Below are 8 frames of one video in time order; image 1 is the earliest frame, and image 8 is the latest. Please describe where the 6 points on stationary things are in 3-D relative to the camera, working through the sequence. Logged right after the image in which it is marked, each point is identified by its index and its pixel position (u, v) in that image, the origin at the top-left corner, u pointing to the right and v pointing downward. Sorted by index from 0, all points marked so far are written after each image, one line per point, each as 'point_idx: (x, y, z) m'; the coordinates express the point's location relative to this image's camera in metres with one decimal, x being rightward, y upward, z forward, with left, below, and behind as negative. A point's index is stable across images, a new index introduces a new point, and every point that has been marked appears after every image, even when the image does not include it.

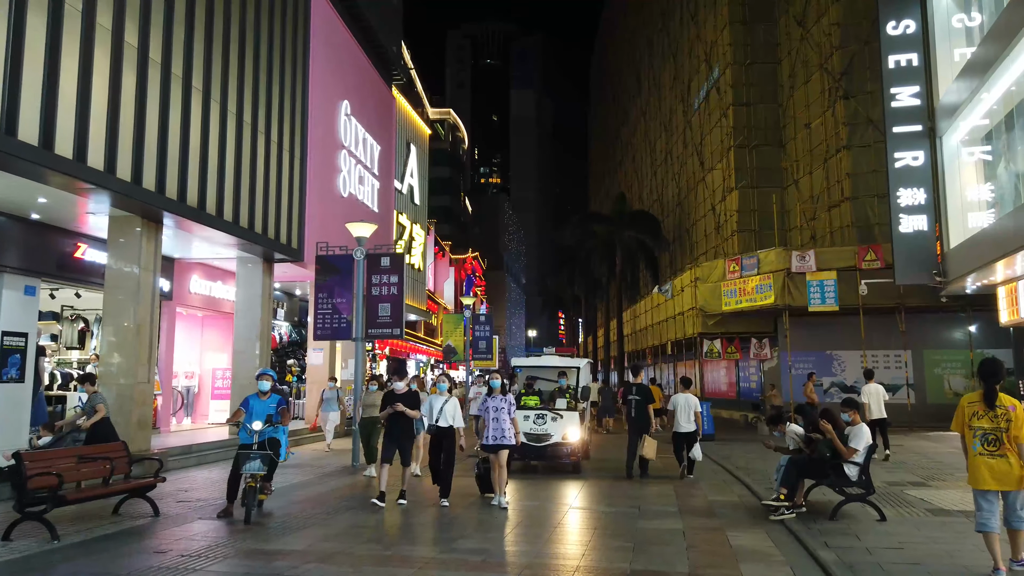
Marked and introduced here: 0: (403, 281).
0: (-2.1, +0.1, +13.7) m
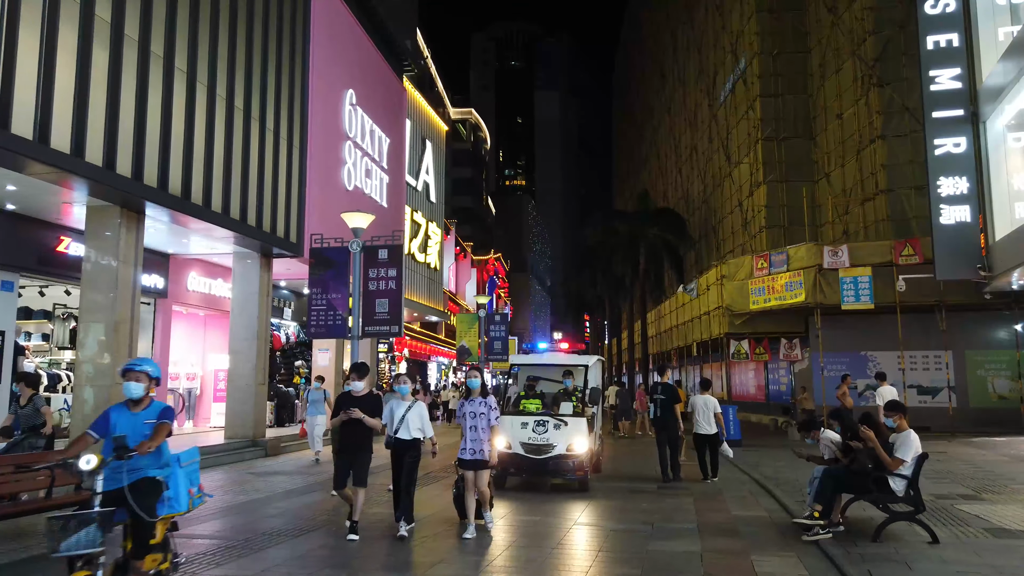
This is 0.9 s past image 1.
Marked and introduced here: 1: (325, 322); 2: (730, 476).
0: (-2.0, +0.2, +12.8) m
1: (-3.3, -0.6, +12.9) m
2: (+4.1, -3.5, +13.5) m
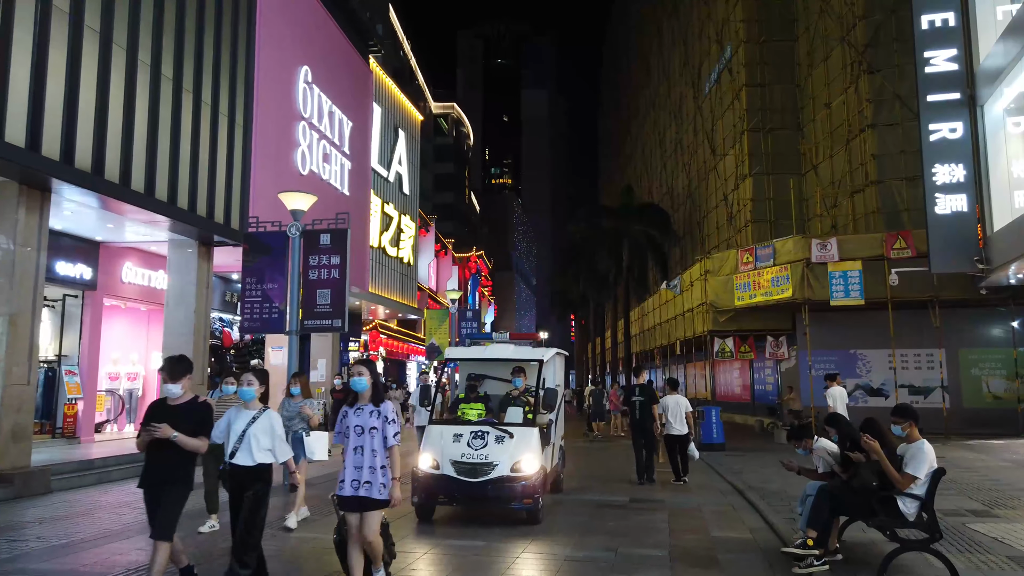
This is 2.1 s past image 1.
0: (-2.7, +0.4, +11.4) m
1: (-4.0, -0.4, +11.5) m
2: (+3.4, -3.3, +12.3) m
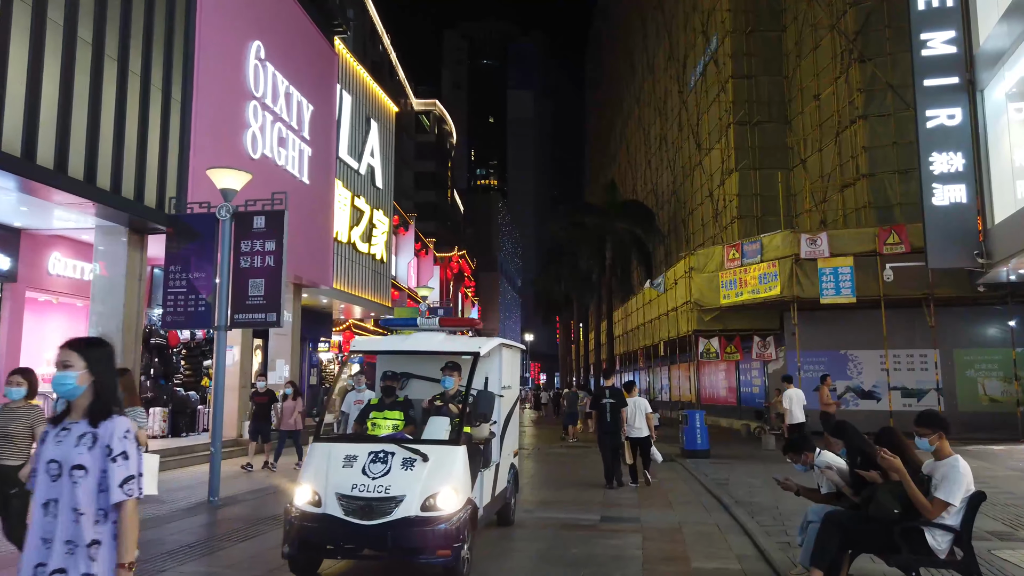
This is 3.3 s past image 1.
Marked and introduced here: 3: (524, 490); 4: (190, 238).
0: (-3.2, +0.5, +10.1) m
1: (-4.6, -0.3, +10.2) m
2: (+2.8, -3.2, +11.0) m
3: (+0.2, -3.4, +12.2) m
4: (-4.6, +0.7, +10.3) m
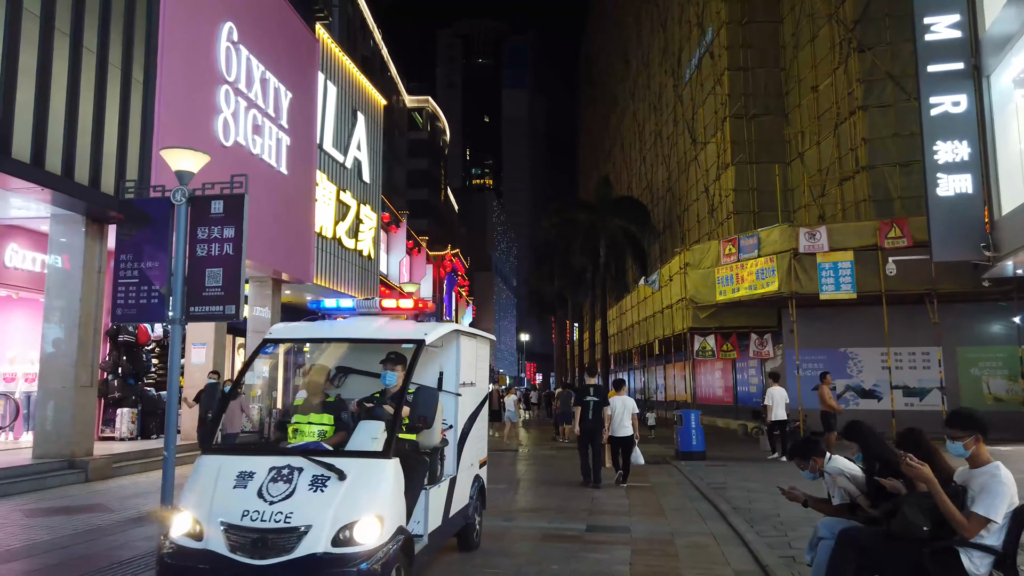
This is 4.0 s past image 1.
0: (-3.5, +0.7, +9.3) m
1: (-4.9, -0.2, +9.4) m
2: (+2.5, -3.1, +10.3) m
3: (-0.1, -3.3, +11.4) m
4: (-4.9, +0.8, +9.5) m
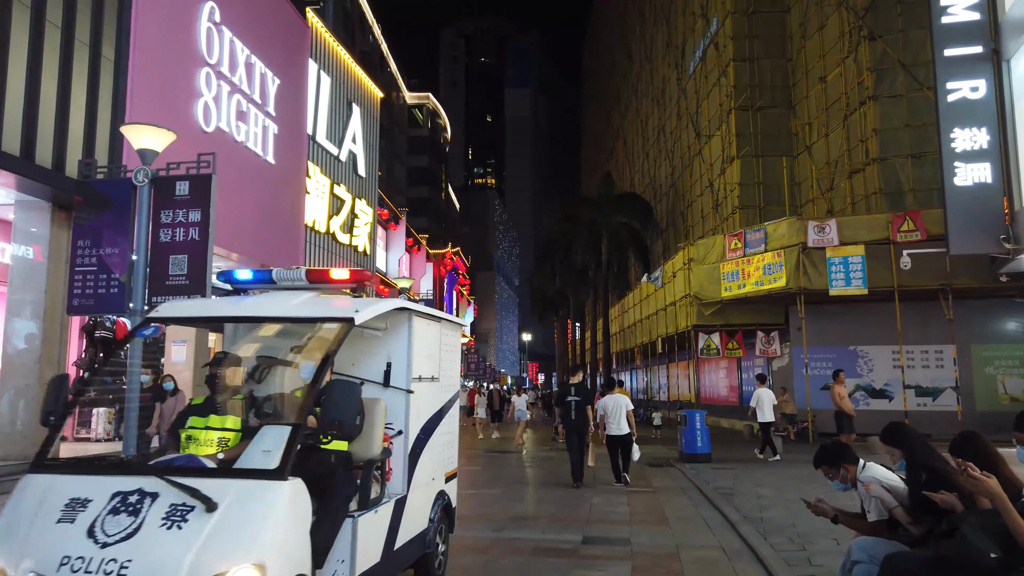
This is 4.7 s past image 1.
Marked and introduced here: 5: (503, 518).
0: (-3.6, +0.8, +8.5) m
1: (-5.0, 0.0, +8.6) m
2: (+2.4, -2.9, +9.5) m
3: (-0.2, -3.1, +10.7) m
4: (-5.0, +1.0, +8.8) m
5: (-0.1, -2.9, +9.0) m
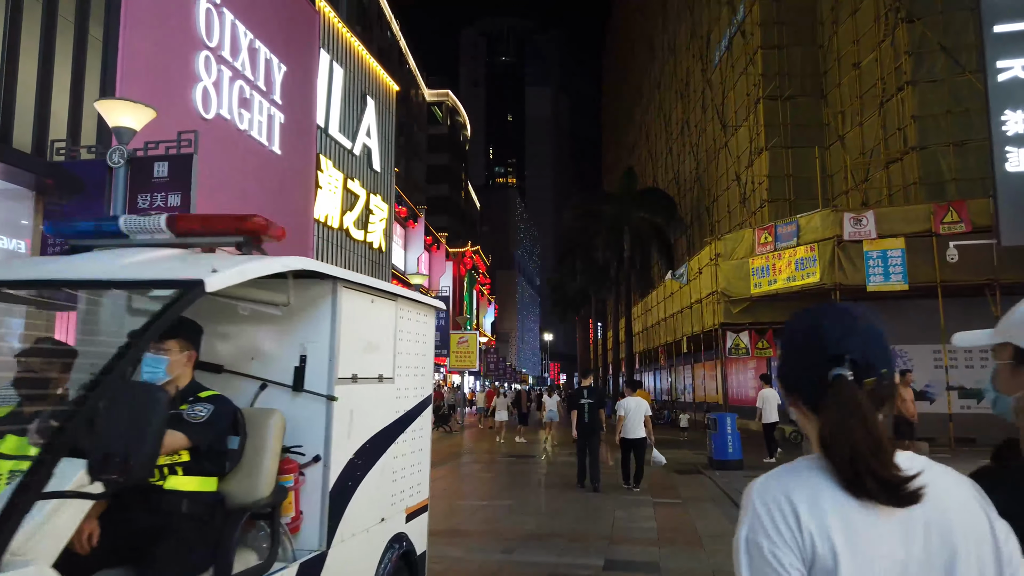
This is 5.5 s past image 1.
0: (-3.5, +0.9, +7.7) m
1: (-4.8, +0.1, +7.9) m
2: (+2.6, -2.8, +8.5) m
3: (0.0, -3.0, +9.8) m
4: (-4.8, +1.1, +8.0) m
5: (+0.1, -2.8, +8.1) m
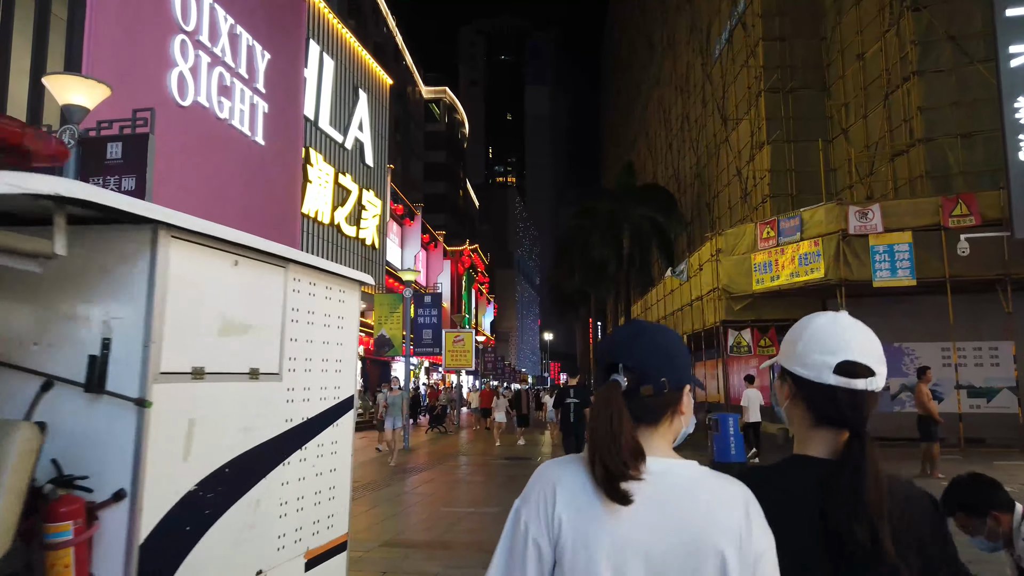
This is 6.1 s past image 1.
0: (-3.6, +1.0, +7.1) m
1: (-5.0, +0.2, +7.2) m
2: (+2.4, -2.7, +7.9) m
3: (-0.1, -2.9, +9.1) m
4: (-5.0, +1.2, +7.4) m
5: (-0.1, -2.7, +7.5) m
